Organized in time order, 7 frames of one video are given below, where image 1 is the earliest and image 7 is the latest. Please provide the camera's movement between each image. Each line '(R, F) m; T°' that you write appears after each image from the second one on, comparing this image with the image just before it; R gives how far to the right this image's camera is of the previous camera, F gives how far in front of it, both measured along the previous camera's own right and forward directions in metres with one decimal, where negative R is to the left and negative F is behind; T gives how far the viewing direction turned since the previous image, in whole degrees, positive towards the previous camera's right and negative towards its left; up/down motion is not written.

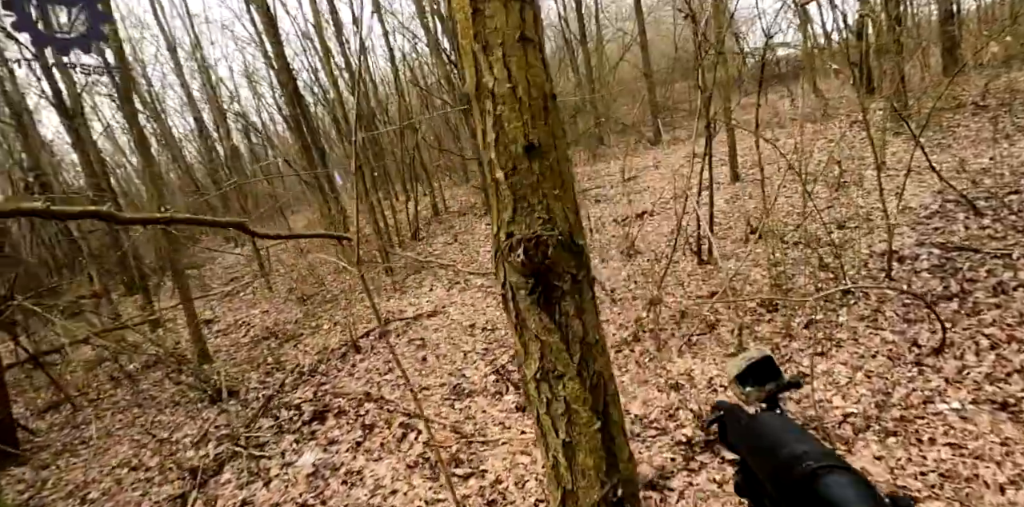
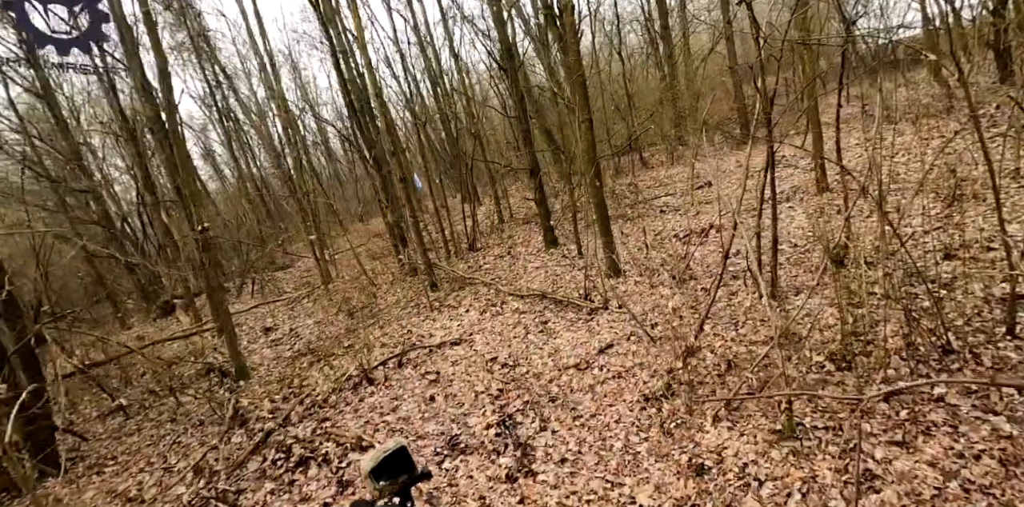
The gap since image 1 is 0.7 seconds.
(+0.7, +0.8) m; -9°
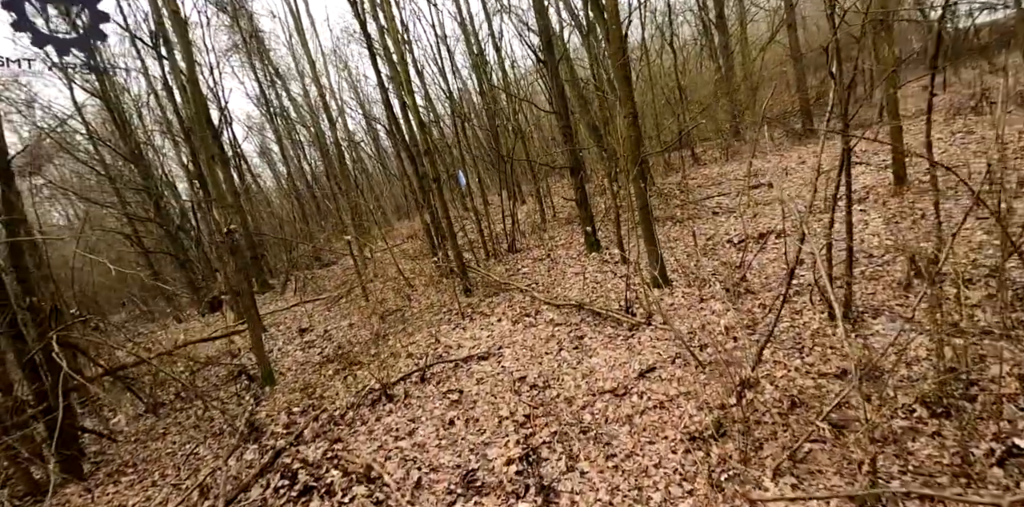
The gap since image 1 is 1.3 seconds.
(+0.2, +0.6) m; -5°
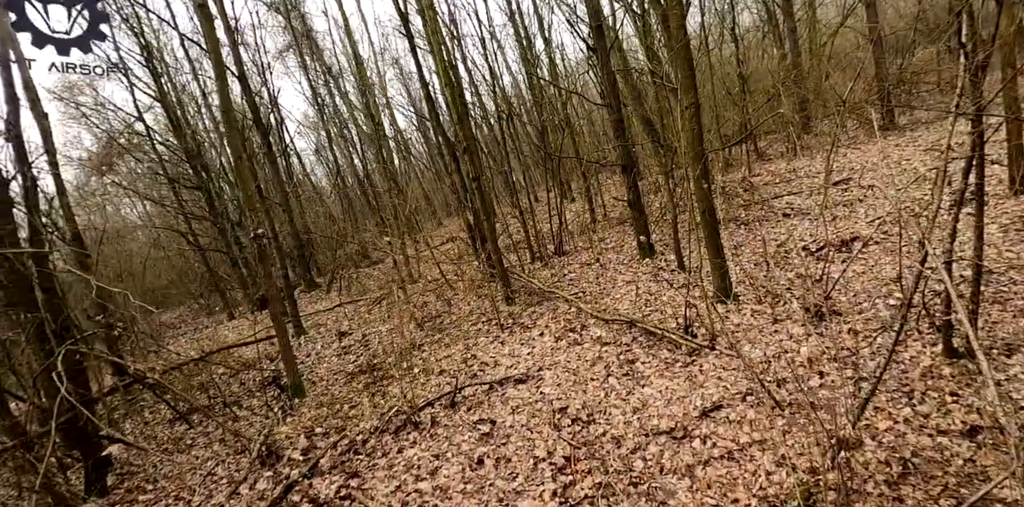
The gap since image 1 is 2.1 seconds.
(+0.1, +0.7) m; -5°
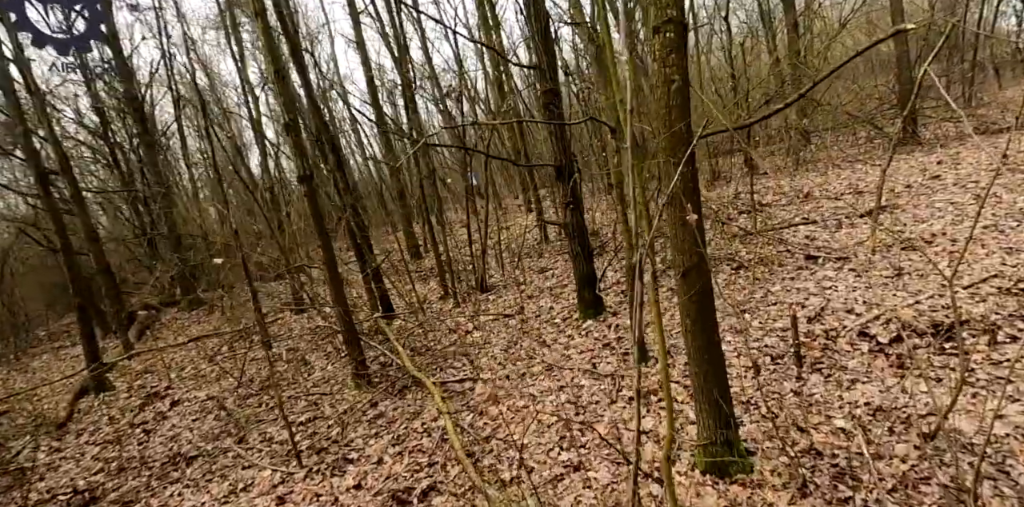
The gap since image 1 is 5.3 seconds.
(+1.3, +3.6) m; +2°
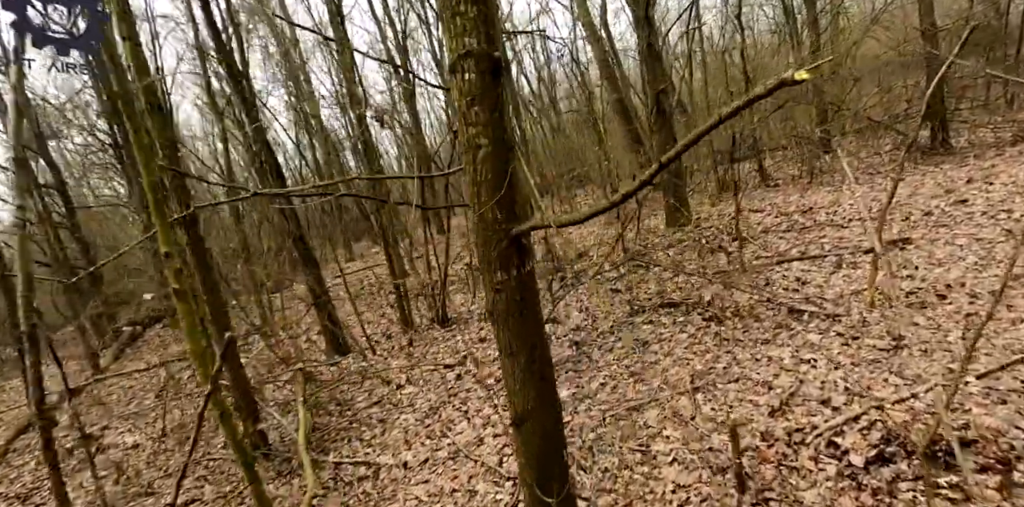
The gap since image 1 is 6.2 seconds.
(+1.0, +0.9) m; -3°
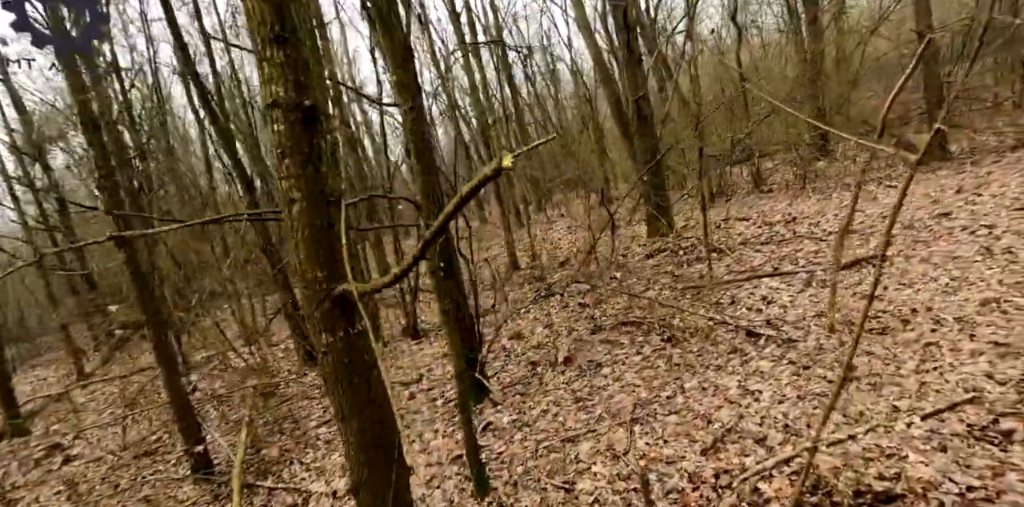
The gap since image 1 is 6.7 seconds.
(+0.6, +0.2) m; -1°
